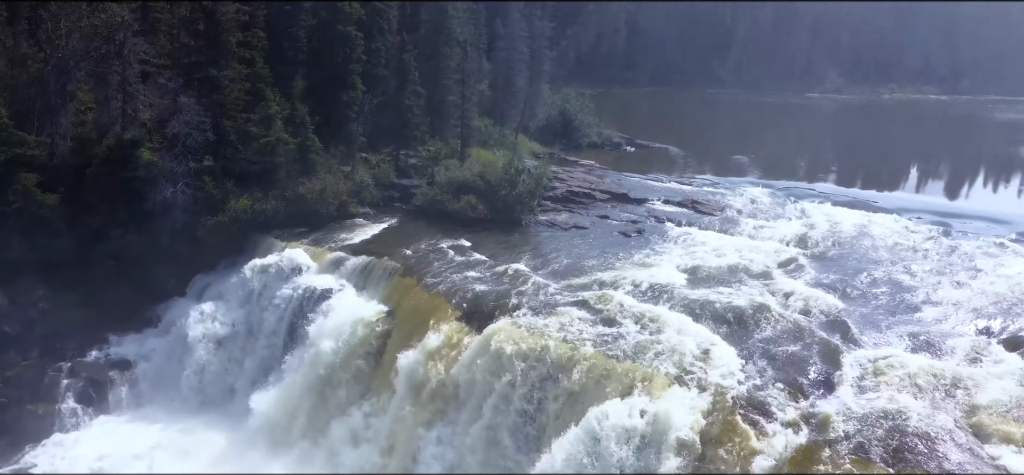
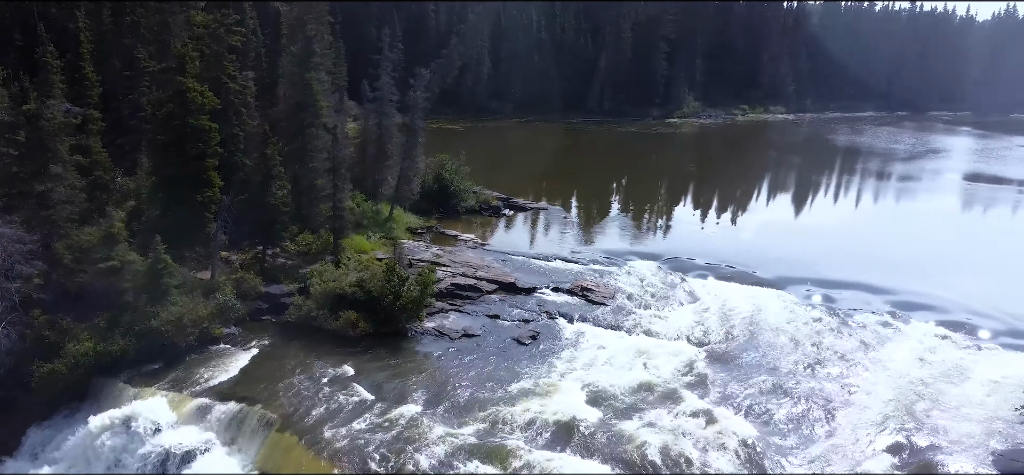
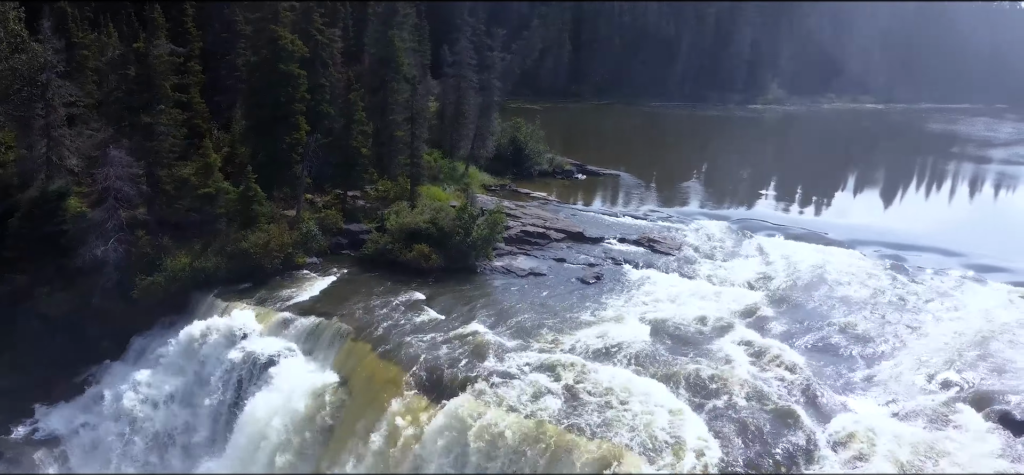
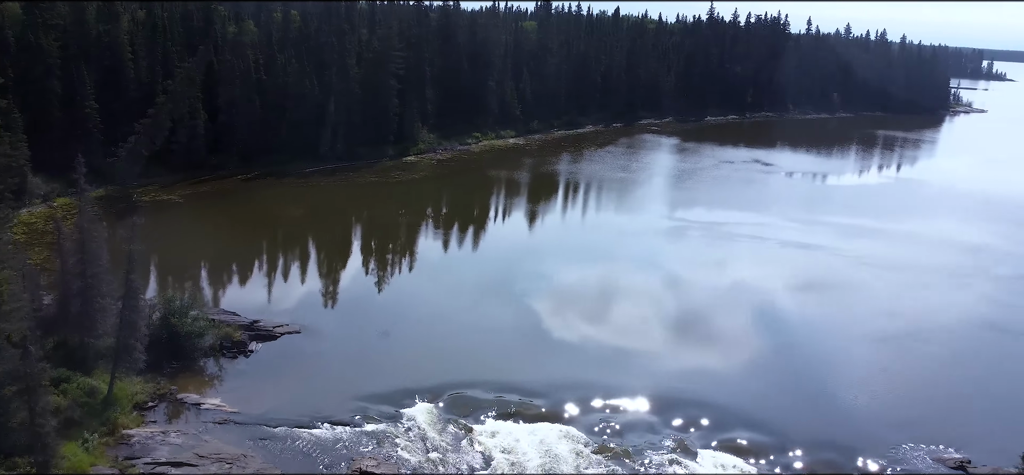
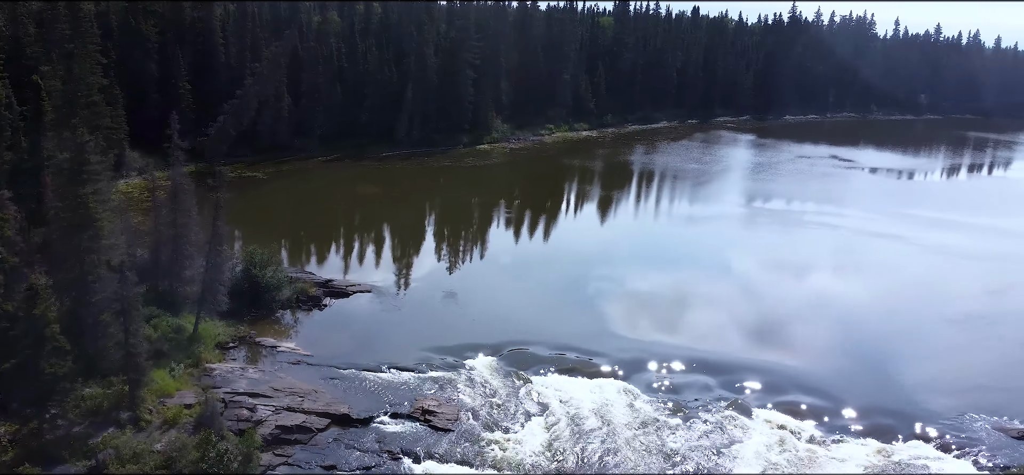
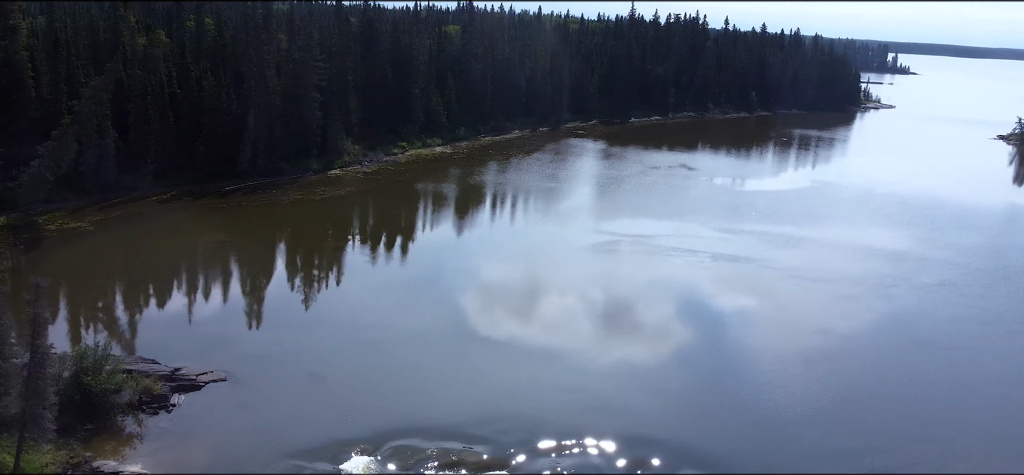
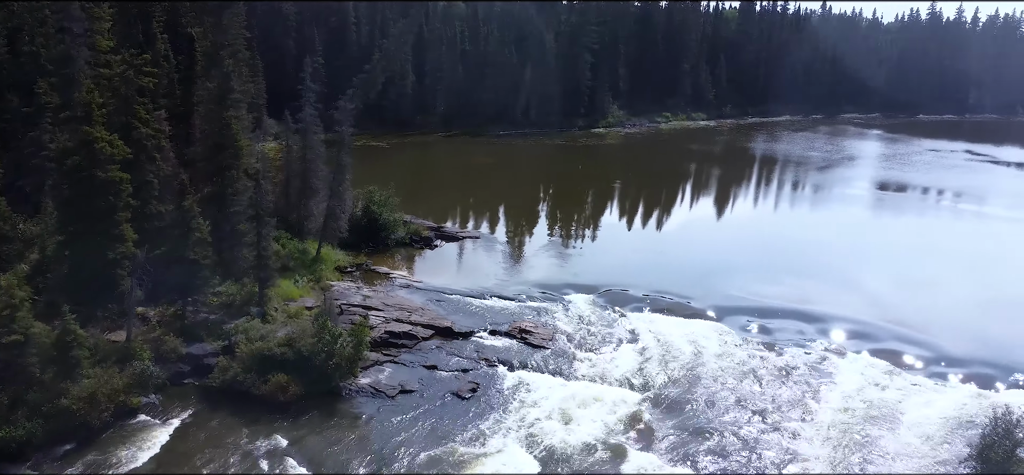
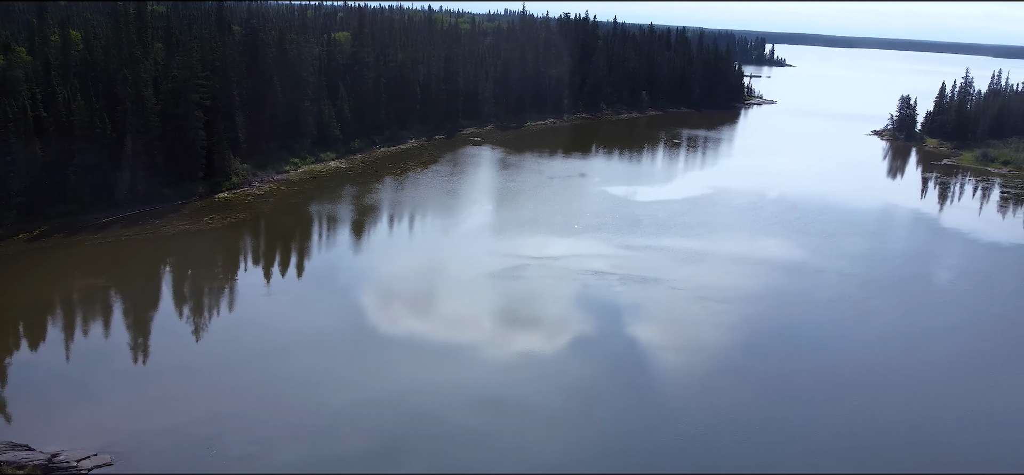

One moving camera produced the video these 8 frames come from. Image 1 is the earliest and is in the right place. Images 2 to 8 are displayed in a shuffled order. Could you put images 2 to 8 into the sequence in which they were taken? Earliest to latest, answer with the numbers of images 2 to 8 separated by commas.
3, 2, 7, 5, 4, 6, 8
